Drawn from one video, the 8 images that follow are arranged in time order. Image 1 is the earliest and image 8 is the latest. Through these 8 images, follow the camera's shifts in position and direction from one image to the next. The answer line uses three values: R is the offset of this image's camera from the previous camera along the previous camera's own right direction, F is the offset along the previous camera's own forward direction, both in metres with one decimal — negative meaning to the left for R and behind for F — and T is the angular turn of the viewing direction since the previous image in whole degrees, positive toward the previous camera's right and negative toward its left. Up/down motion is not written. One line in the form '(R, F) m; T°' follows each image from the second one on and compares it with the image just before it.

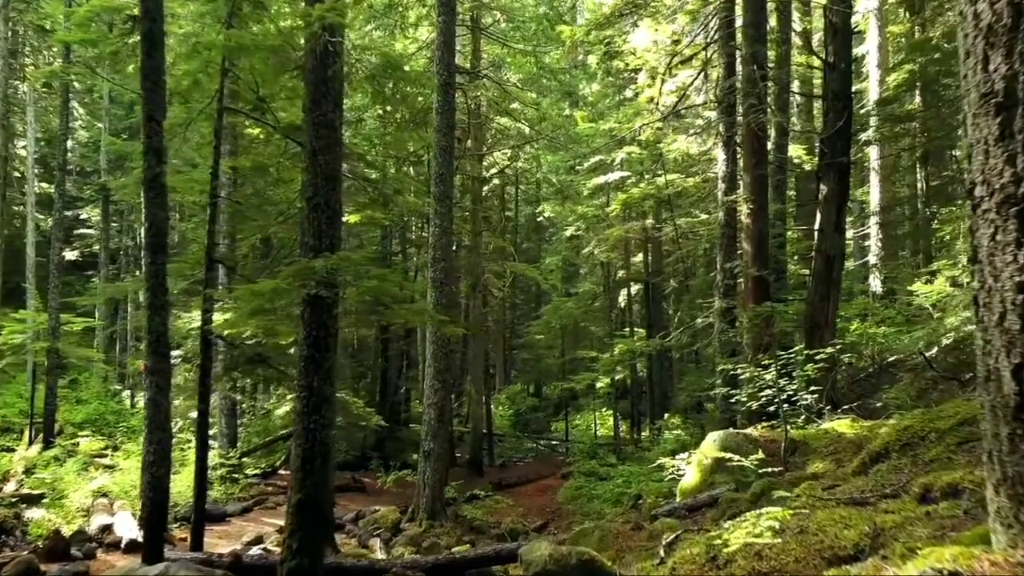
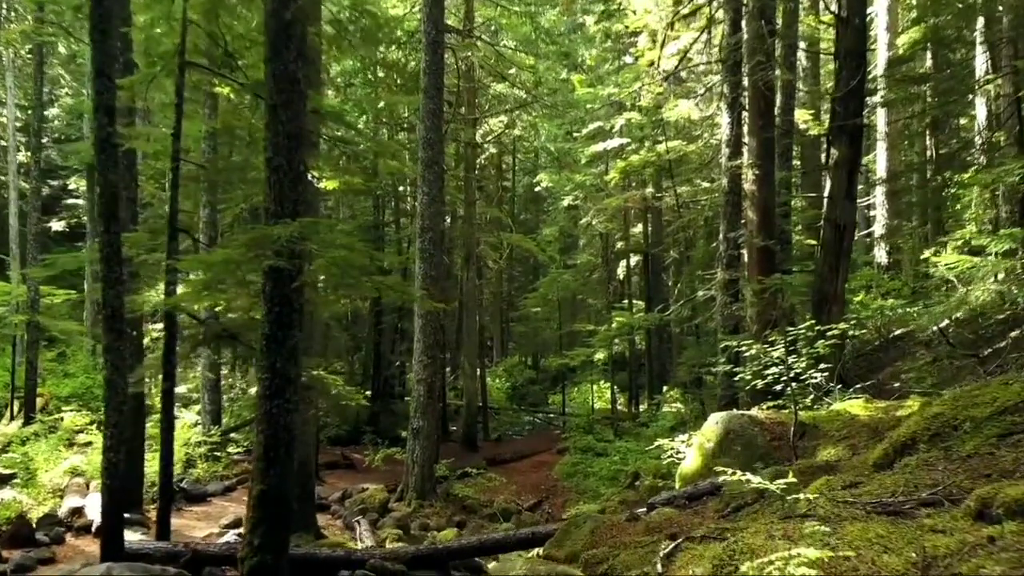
(+0.1, +0.6) m; 0°
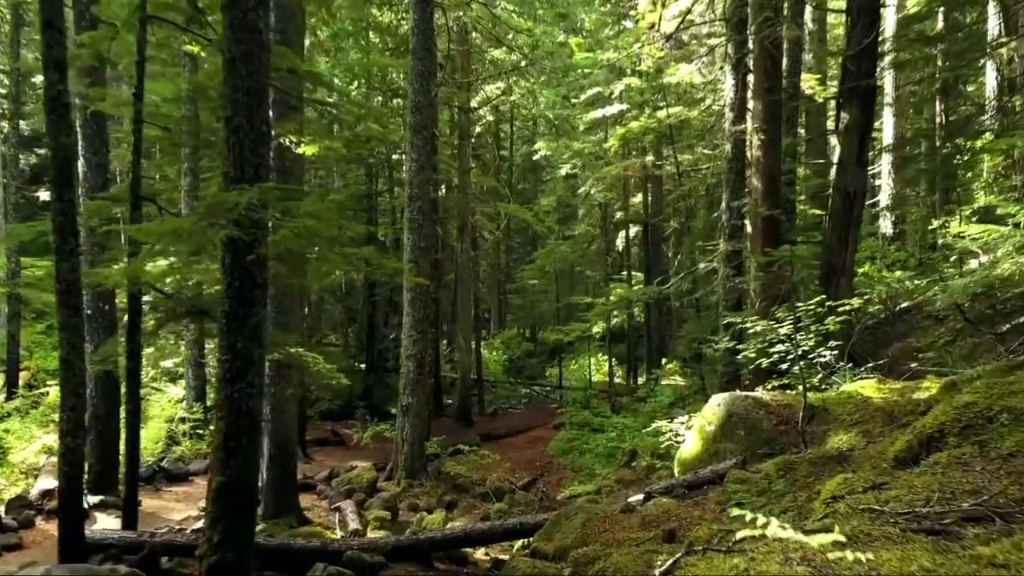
(+0.1, +0.6) m; 0°
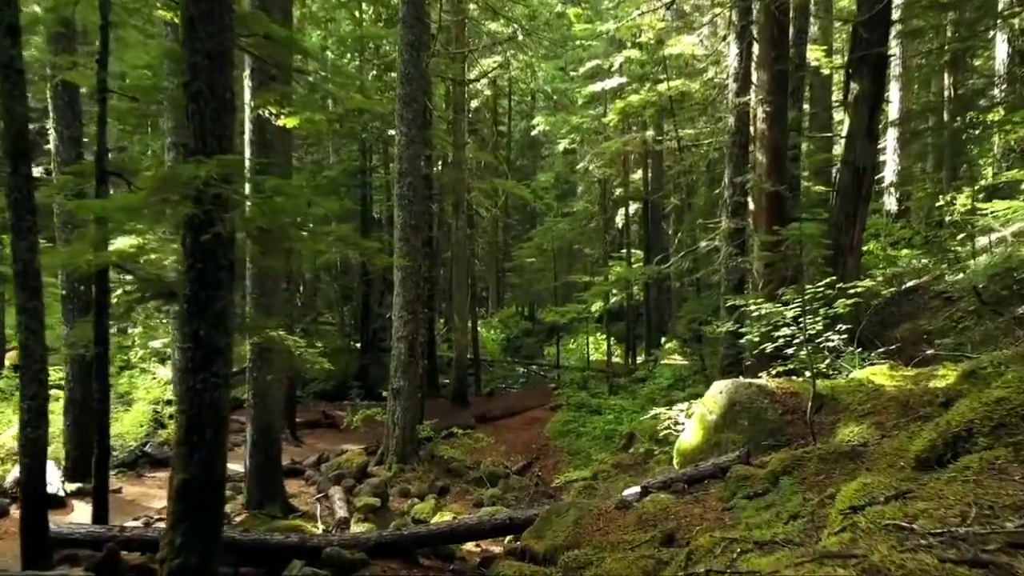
(+0.1, +0.4) m; 0°
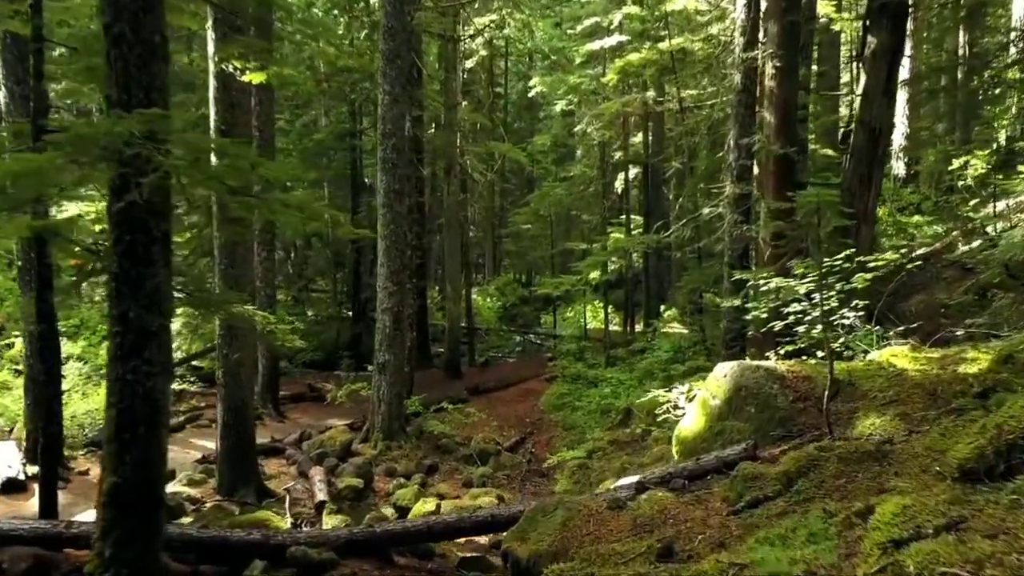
(+0.1, +0.7) m; 0°
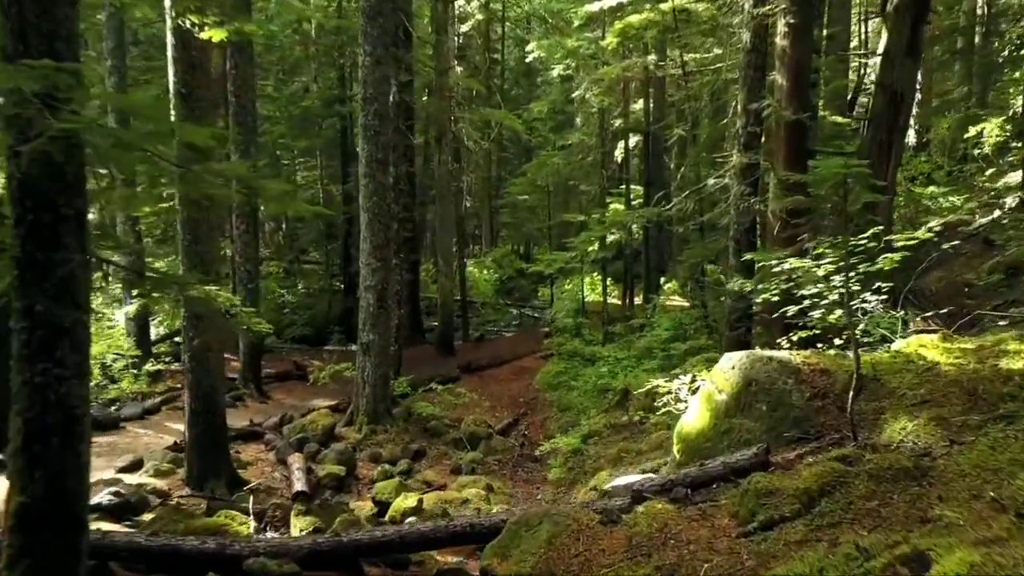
(+0.1, +0.7) m; 0°
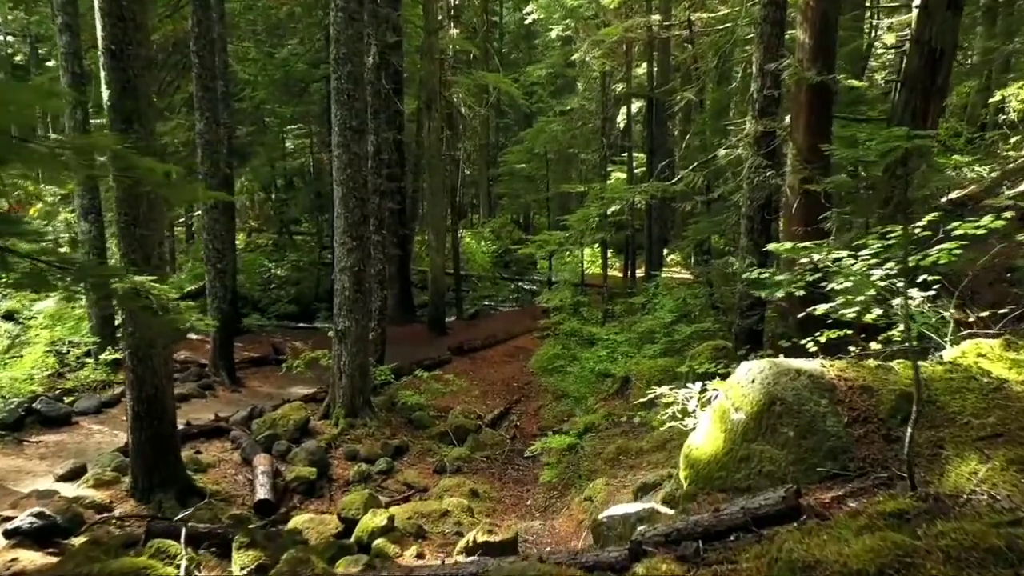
(+0.2, +1.0) m; 0°
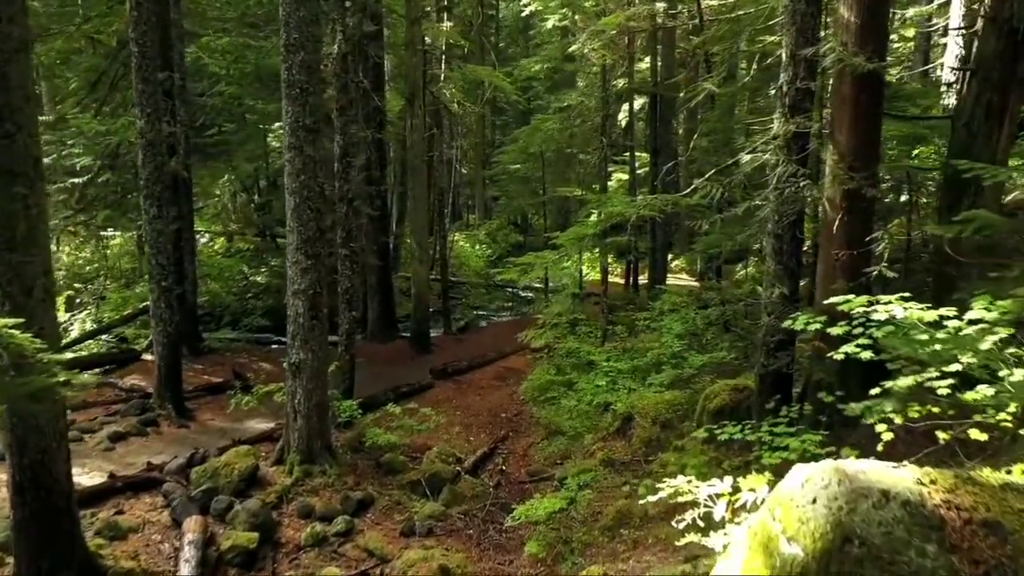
(+0.2, +1.5) m; 0°
